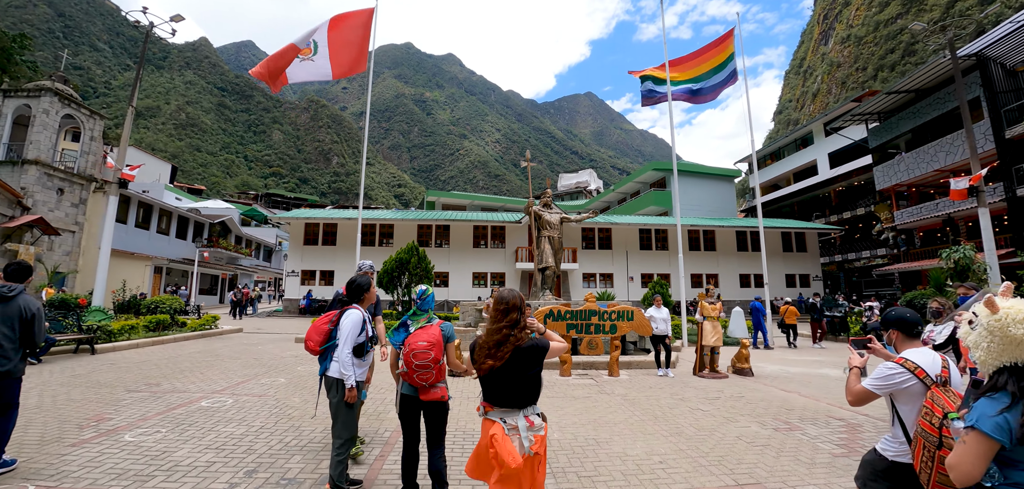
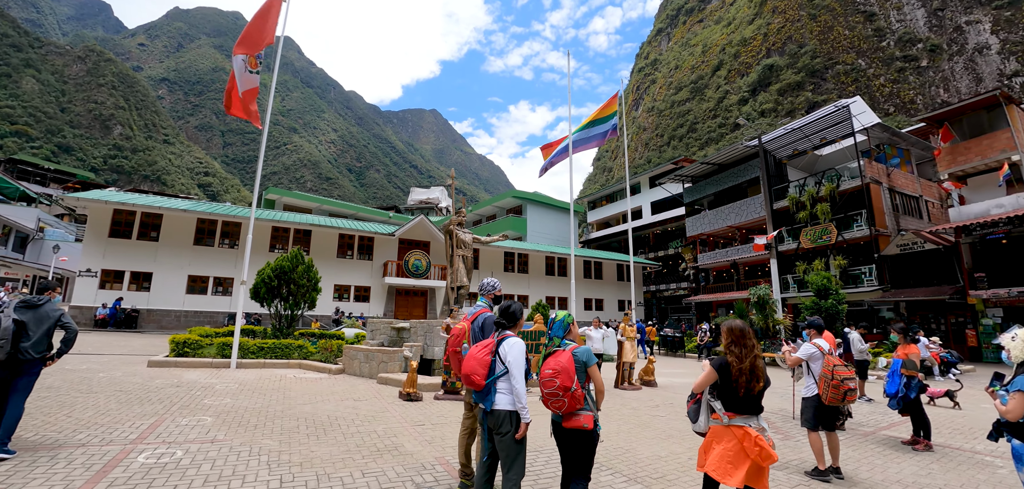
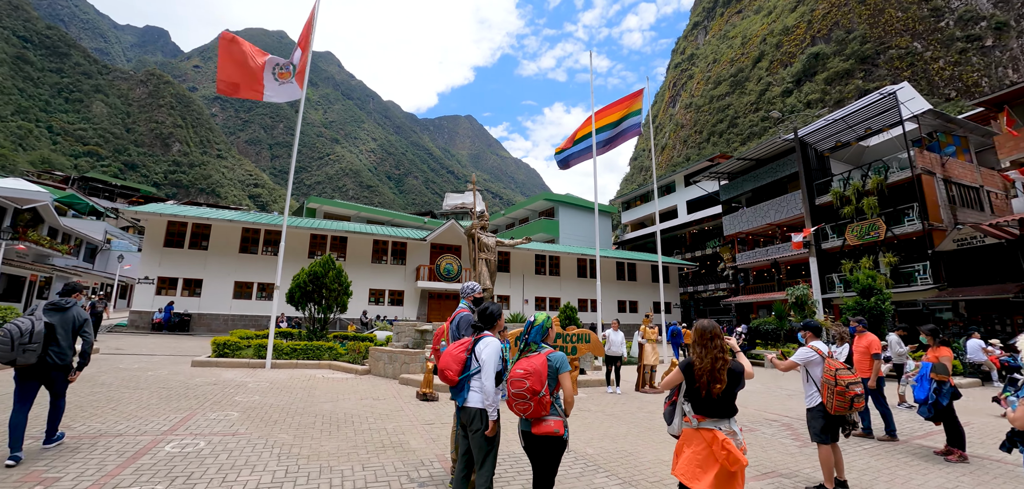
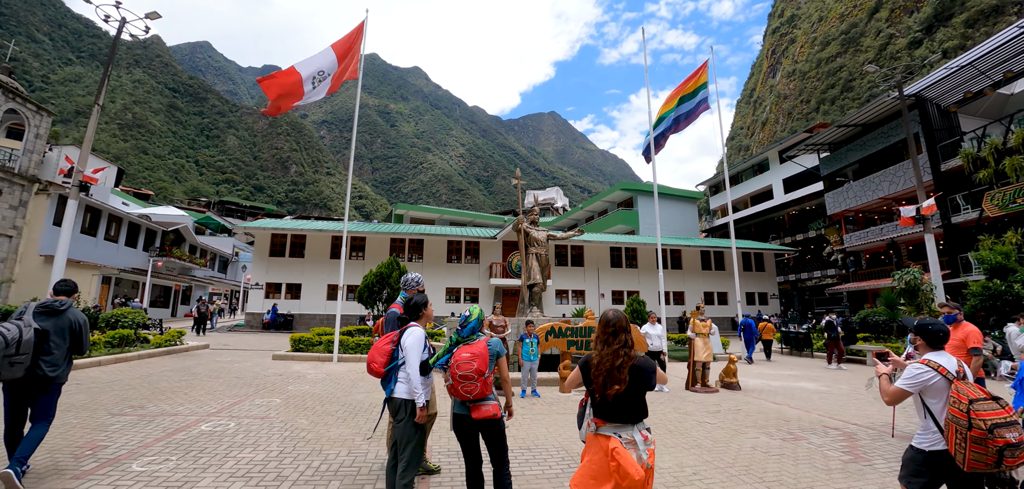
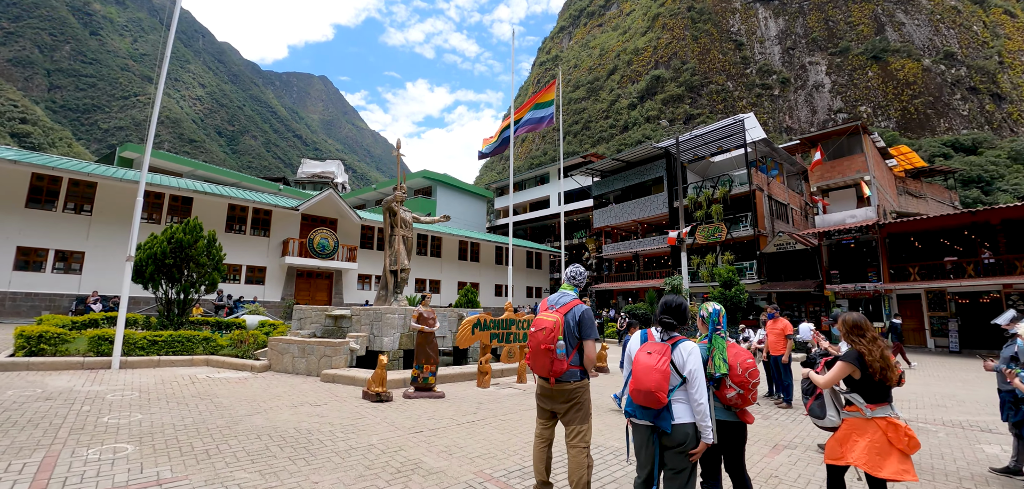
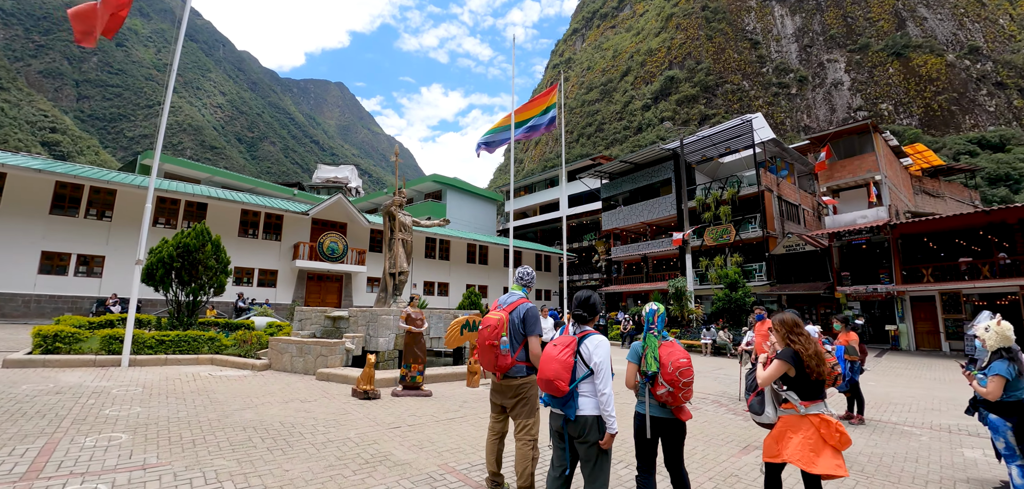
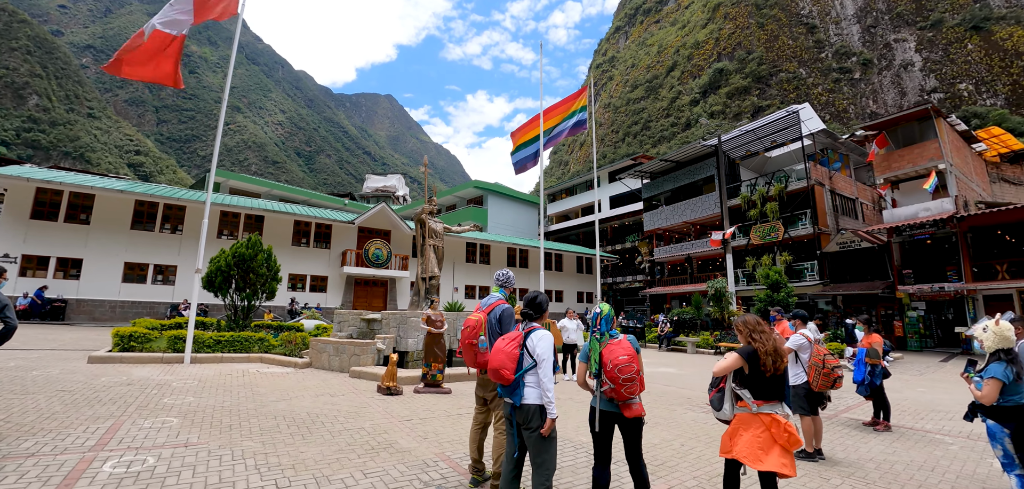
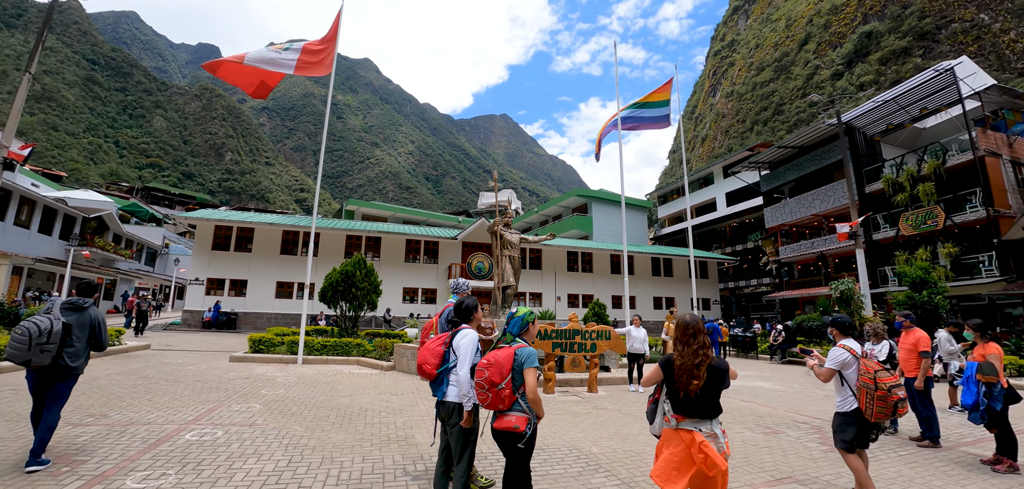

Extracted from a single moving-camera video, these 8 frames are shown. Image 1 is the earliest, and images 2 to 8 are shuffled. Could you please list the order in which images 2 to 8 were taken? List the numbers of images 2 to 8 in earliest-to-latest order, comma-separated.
4, 8, 3, 2, 7, 6, 5
